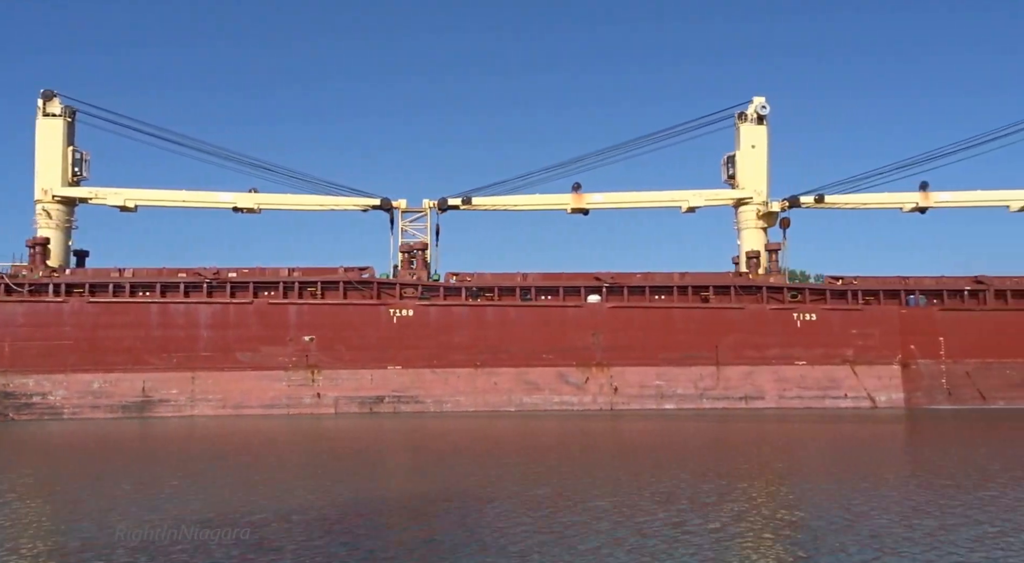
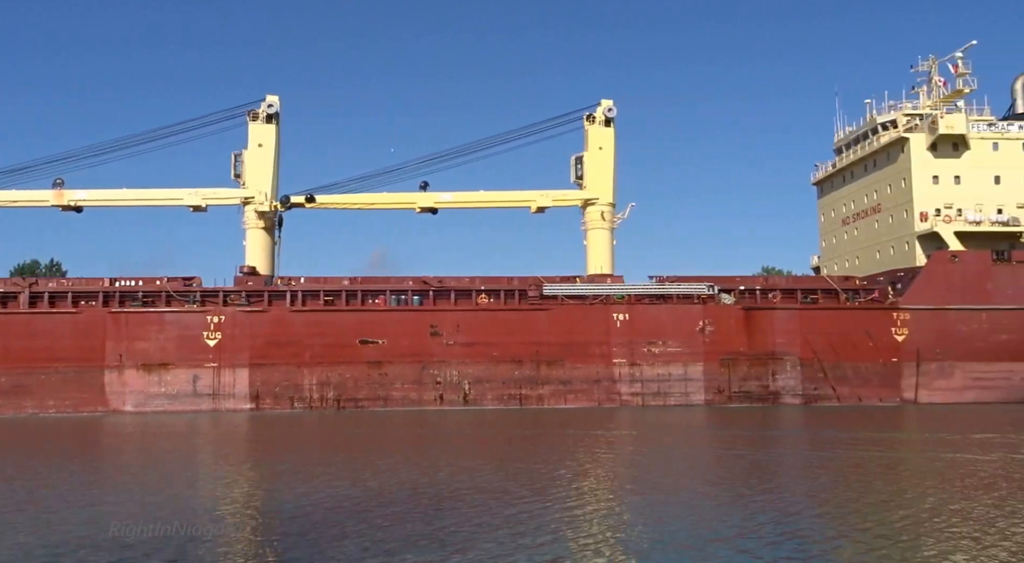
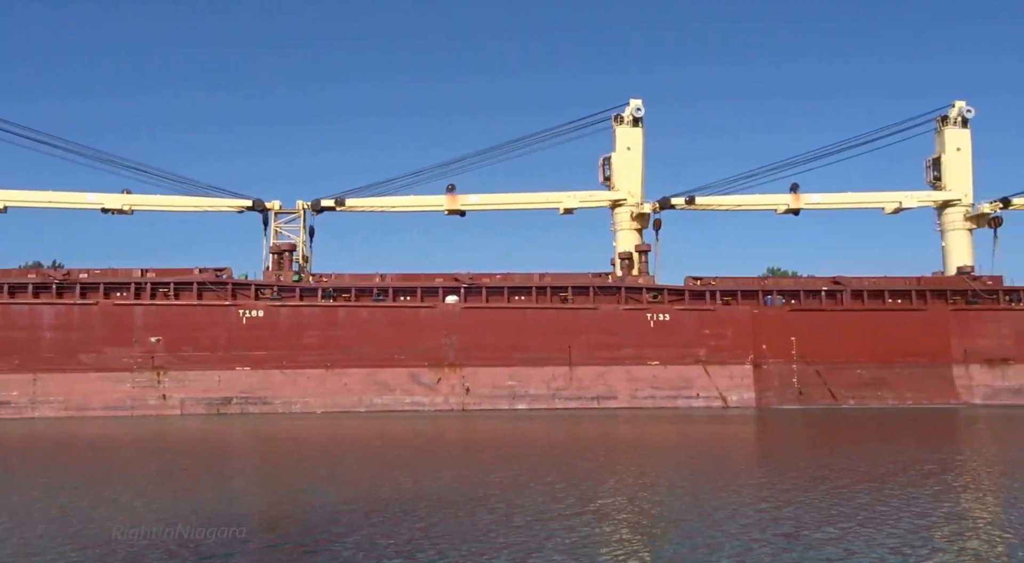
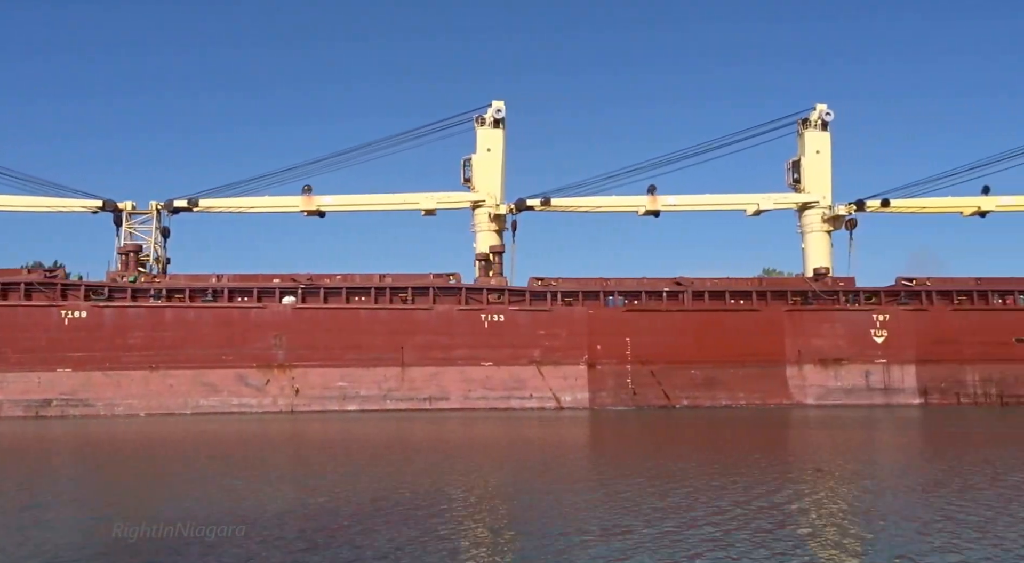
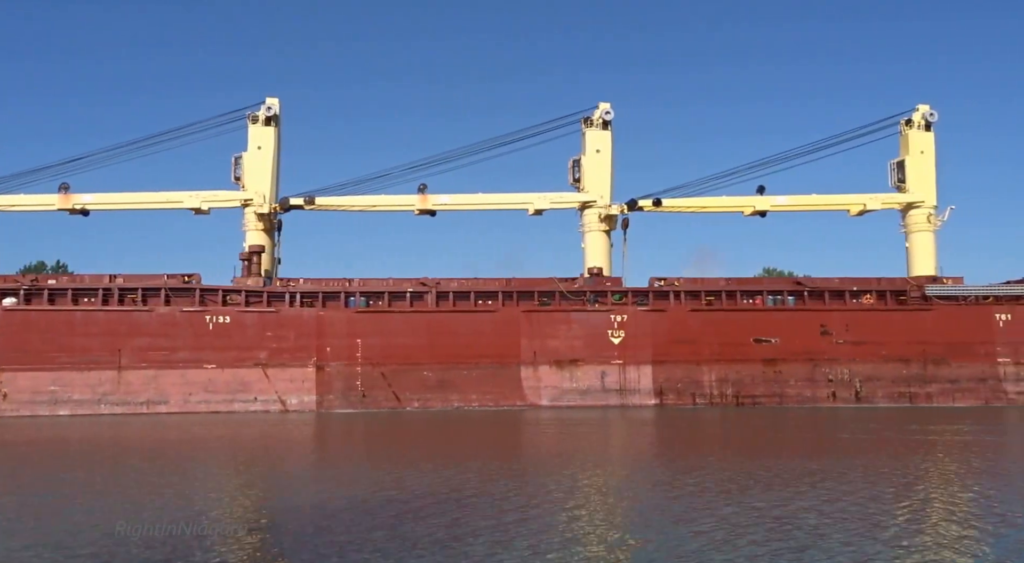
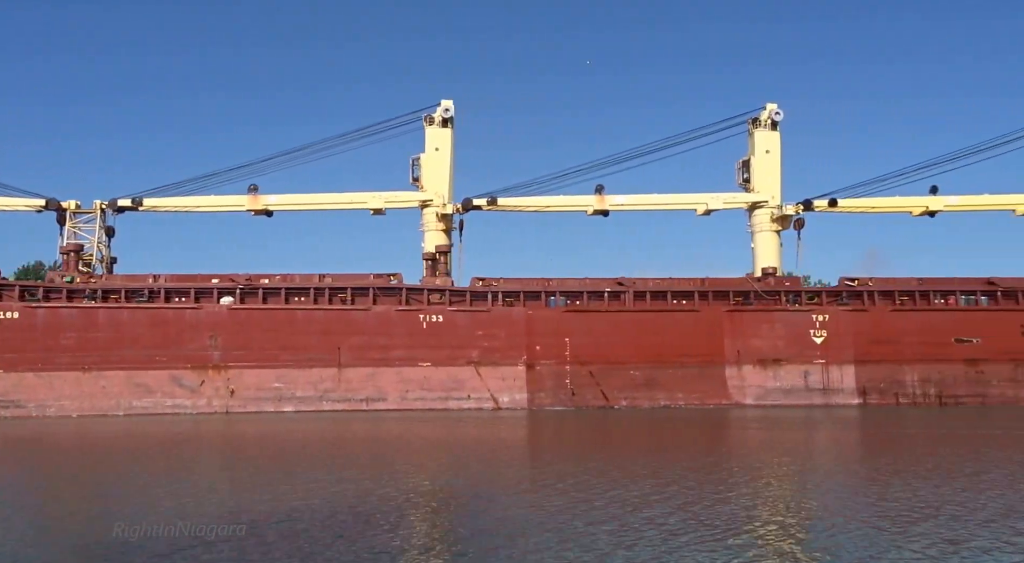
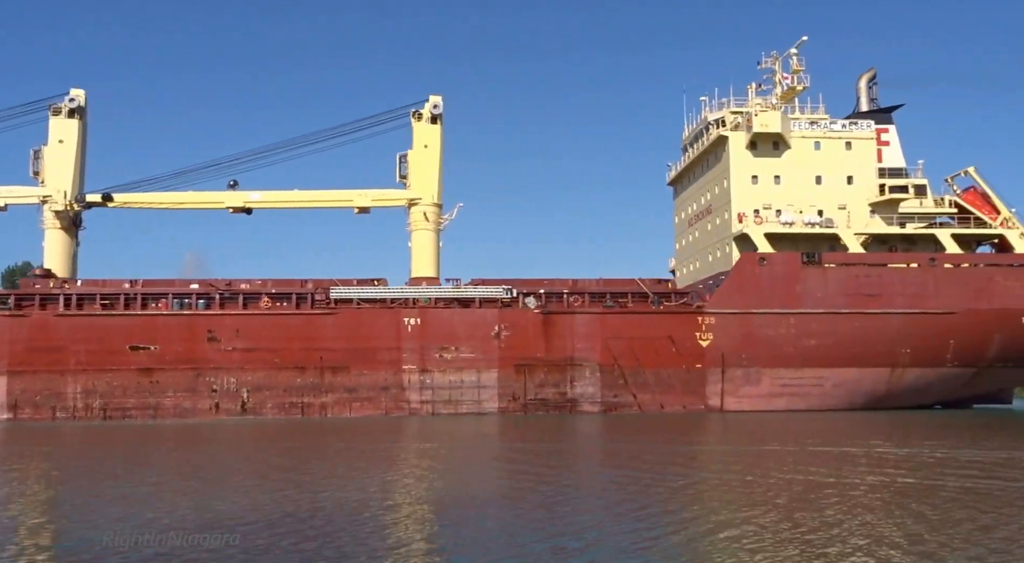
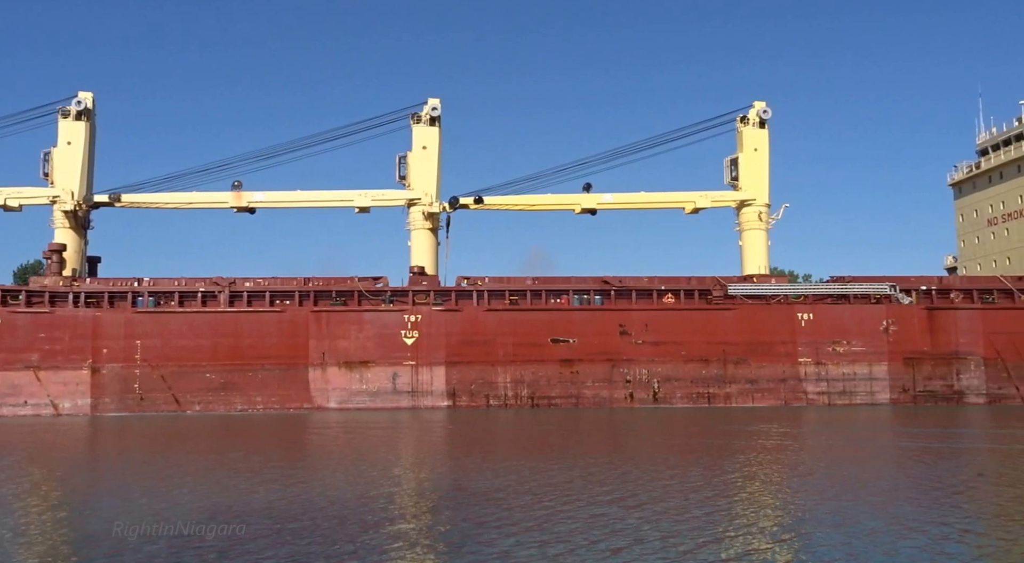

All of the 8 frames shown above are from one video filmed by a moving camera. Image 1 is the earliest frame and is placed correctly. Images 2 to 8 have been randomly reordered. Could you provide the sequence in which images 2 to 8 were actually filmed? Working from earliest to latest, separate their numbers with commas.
3, 4, 6, 5, 8, 2, 7
